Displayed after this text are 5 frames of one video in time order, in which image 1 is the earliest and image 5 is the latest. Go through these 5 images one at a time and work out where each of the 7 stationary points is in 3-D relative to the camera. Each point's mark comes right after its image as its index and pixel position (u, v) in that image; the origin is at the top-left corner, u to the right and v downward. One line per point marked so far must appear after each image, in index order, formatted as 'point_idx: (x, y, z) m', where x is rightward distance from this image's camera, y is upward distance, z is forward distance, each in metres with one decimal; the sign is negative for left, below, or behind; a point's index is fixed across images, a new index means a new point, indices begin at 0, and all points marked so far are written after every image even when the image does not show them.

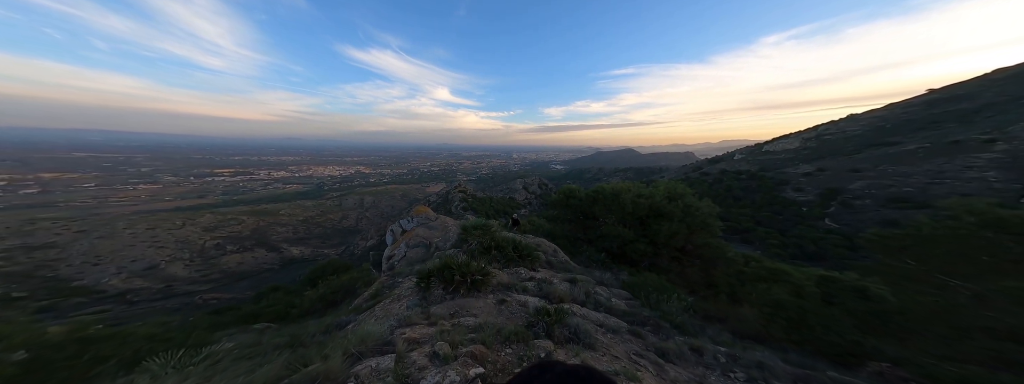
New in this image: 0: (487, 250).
0: (-0.5, -1.9, +8.0) m
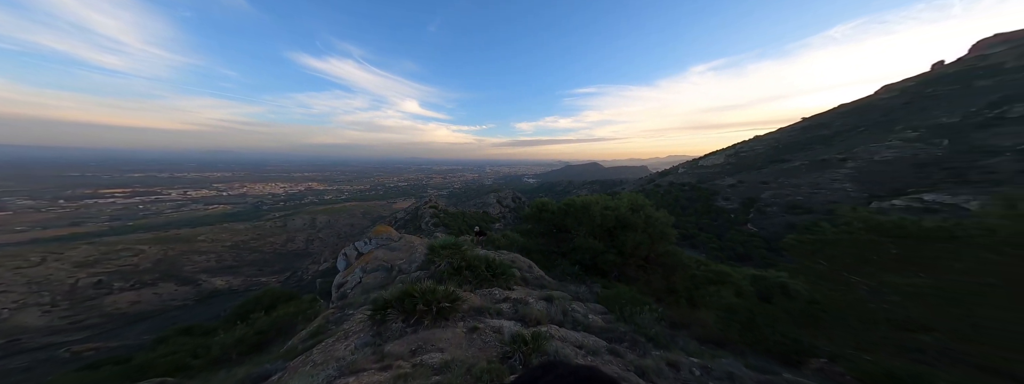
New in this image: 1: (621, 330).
0: (-1.6, -2.4, +7.7) m
1: (+2.8, -3.3, +6.4) m
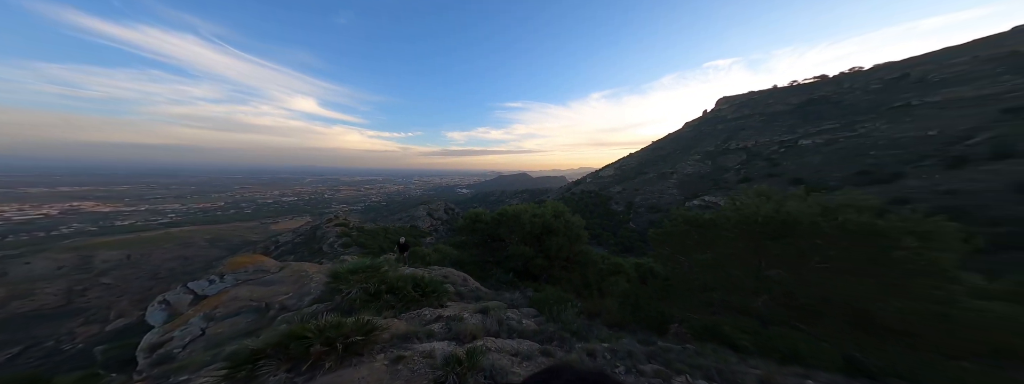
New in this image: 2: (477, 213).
0: (-3.6, -2.8, +6.9) m
1: (+1.0, -3.6, +6.7) m
2: (-2.6, -1.5, +18.2) m
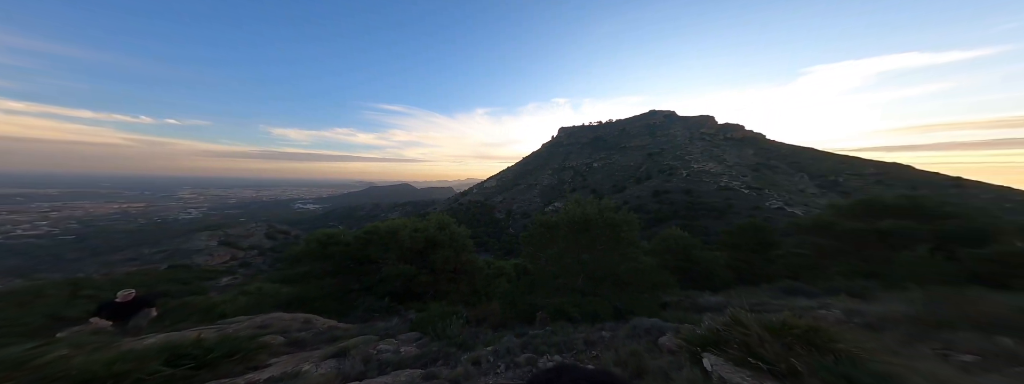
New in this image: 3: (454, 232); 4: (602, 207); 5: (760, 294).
0: (-5.5, -3.3, +5.3) m
1: (-1.5, -4.0, +7.4) m
2: (-10.4, -2.5, +15.6) m
3: (-4.2, -2.7, +17.5) m
4: (+6.0, -1.0, +16.9) m
5: (+10.5, -4.1, +10.9) m
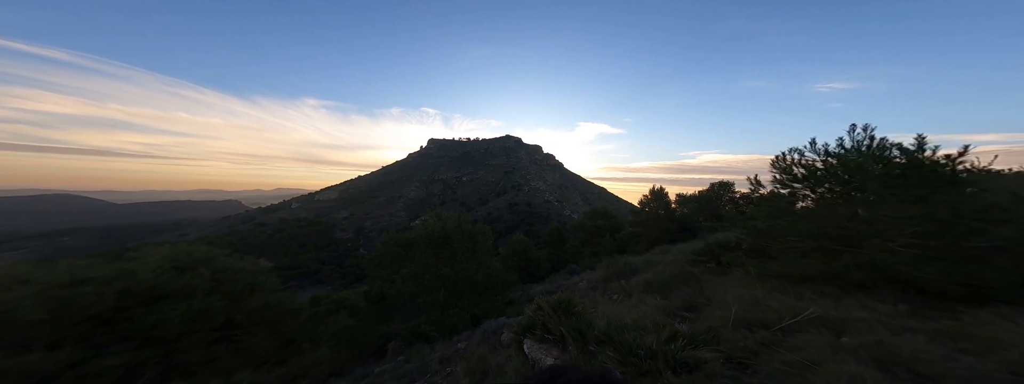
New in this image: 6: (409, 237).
0: (-7.8, -3.4, +1.8) m
1: (-5.4, -4.3, +5.6) m
2: (-17.2, -2.9, +8.4) m
3: (-12.8, -3.4, +13.0) m
4: (-3.6, -1.9, +17.6) m
5: (+3.3, -4.9, +14.5) m
6: (-6.6, -2.8, +16.2) m
